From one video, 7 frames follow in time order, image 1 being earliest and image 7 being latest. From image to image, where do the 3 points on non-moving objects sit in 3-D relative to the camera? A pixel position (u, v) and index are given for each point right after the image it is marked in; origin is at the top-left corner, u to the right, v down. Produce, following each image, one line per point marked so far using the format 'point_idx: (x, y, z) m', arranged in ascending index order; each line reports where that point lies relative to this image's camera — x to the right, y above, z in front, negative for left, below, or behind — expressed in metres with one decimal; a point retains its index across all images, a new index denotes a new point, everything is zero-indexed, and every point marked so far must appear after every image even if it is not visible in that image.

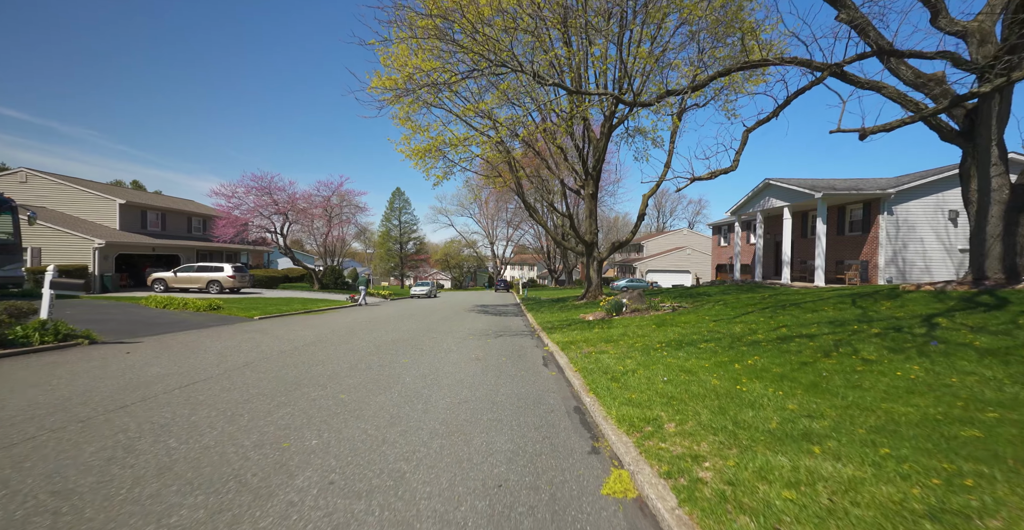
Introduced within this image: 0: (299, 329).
0: (-6.3, -1.9, +13.1) m
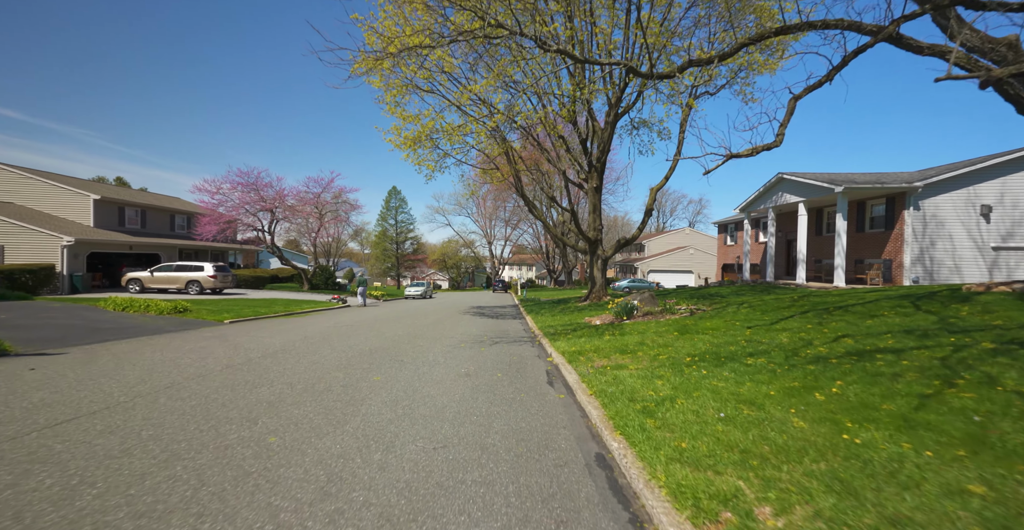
0: (-6.3, -1.8, +11.5) m
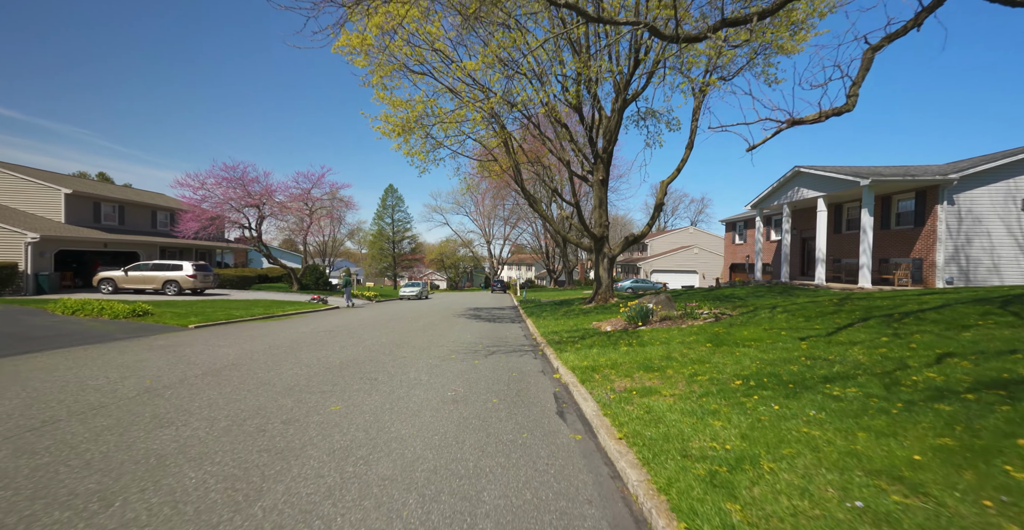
0: (-6.4, -1.8, +10.0) m
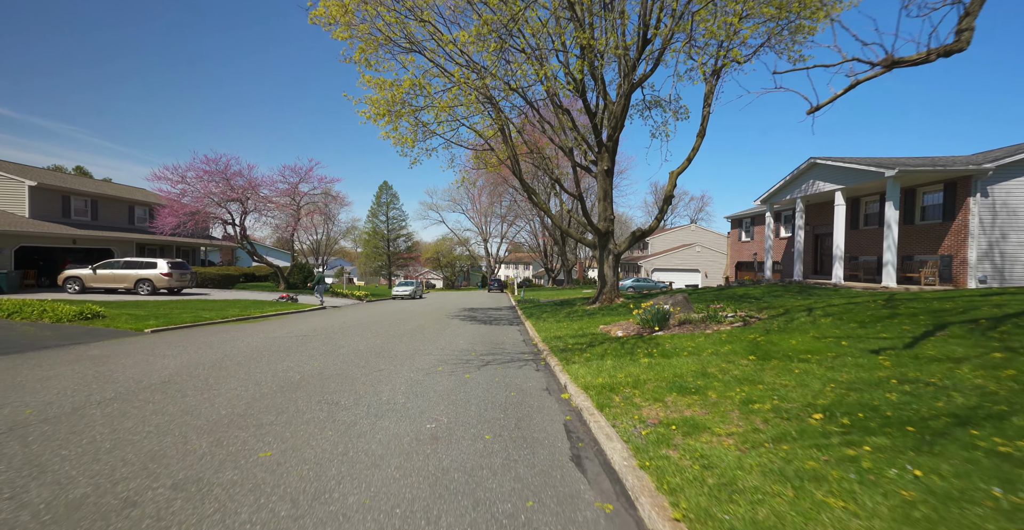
0: (-6.4, -1.7, +8.4) m
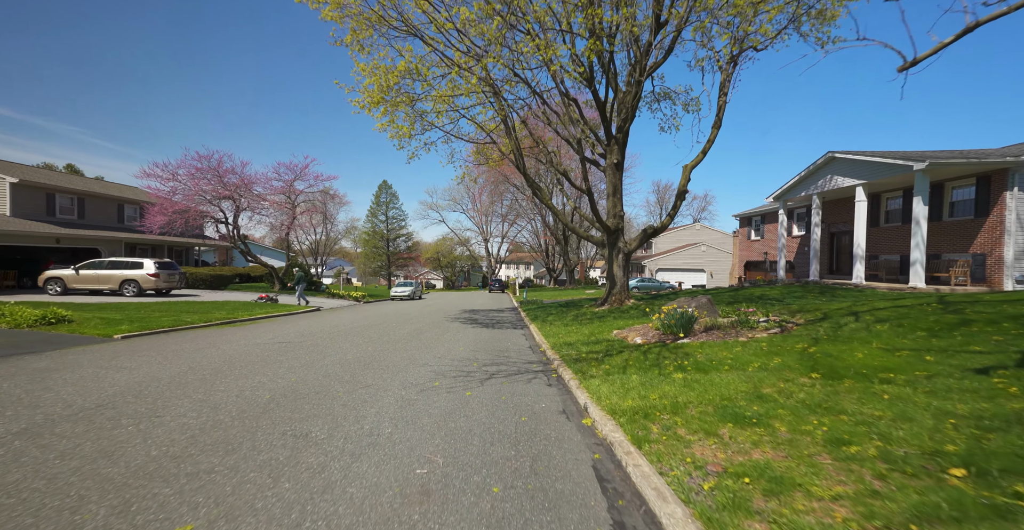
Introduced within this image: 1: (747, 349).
0: (-6.3, -1.7, +7.4) m
1: (+3.7, -1.3, +7.0) m
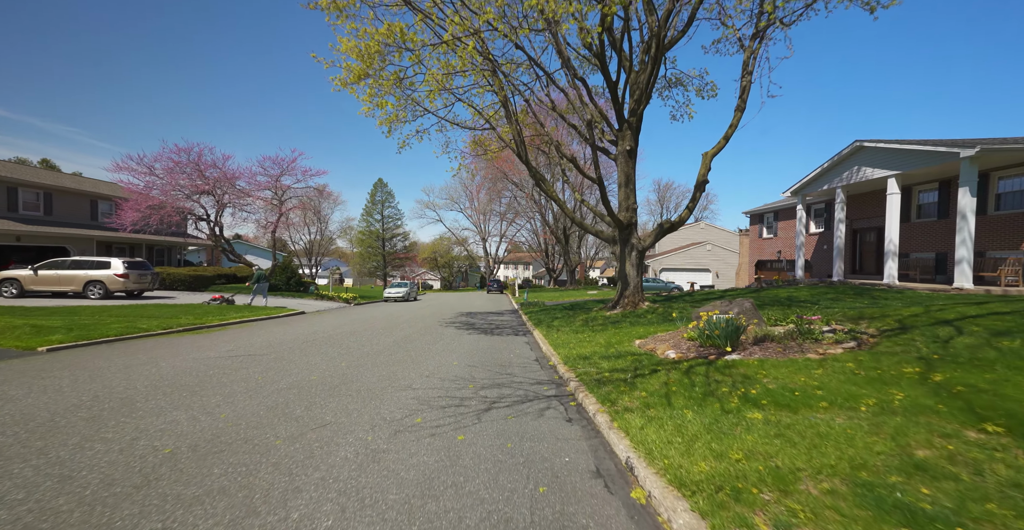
0: (-6.2, -1.6, +5.6) m
1: (+3.8, -1.3, +5.3) m
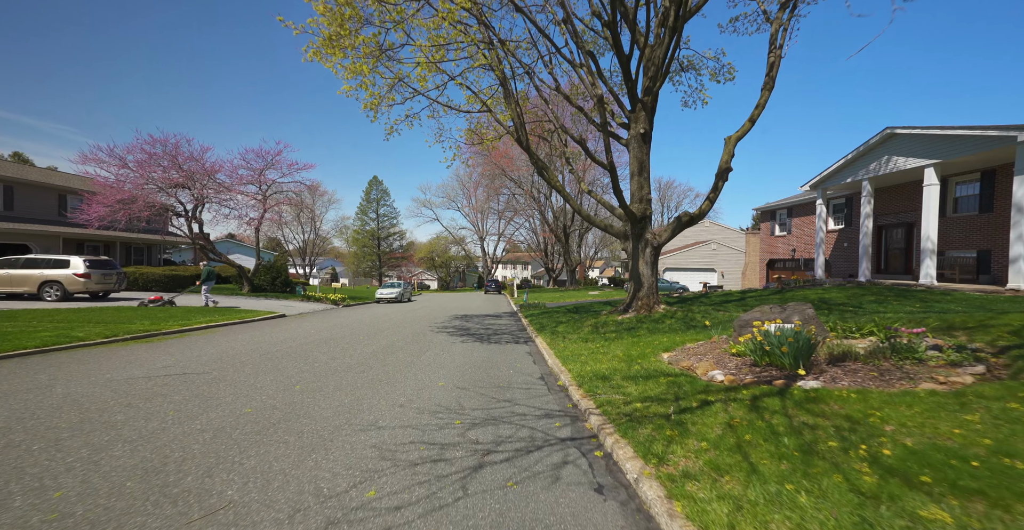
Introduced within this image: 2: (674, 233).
0: (-6.2, -1.6, +3.8) m
1: (+3.8, -1.2, +3.5) m
2: (+5.3, +1.0, +14.4) m
